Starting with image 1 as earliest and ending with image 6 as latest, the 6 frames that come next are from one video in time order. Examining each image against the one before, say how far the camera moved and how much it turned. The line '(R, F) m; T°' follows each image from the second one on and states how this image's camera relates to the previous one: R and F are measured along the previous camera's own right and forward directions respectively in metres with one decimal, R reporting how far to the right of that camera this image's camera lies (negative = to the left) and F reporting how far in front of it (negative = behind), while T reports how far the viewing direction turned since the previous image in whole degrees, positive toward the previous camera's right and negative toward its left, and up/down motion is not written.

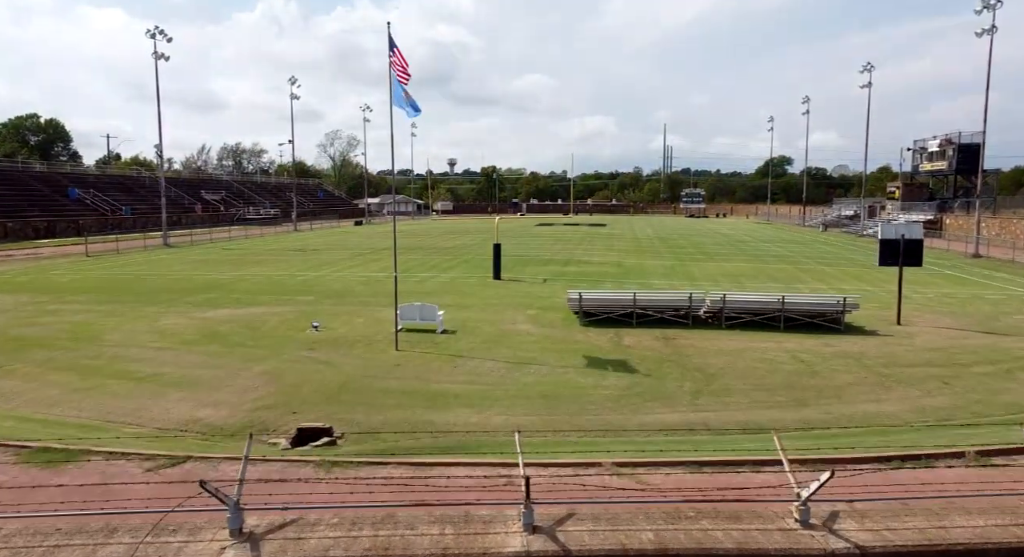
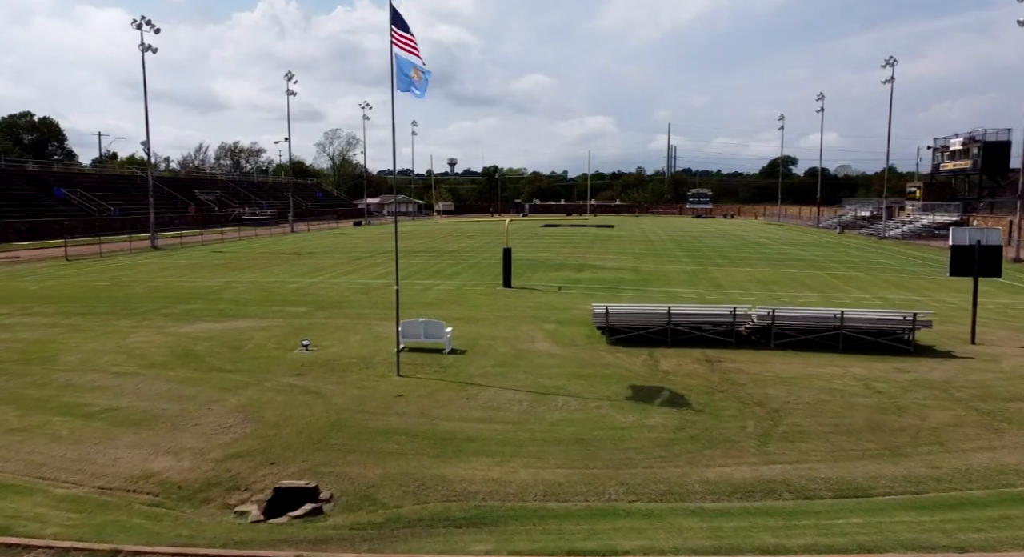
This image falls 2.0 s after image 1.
(-0.4, +2.0) m; 0°
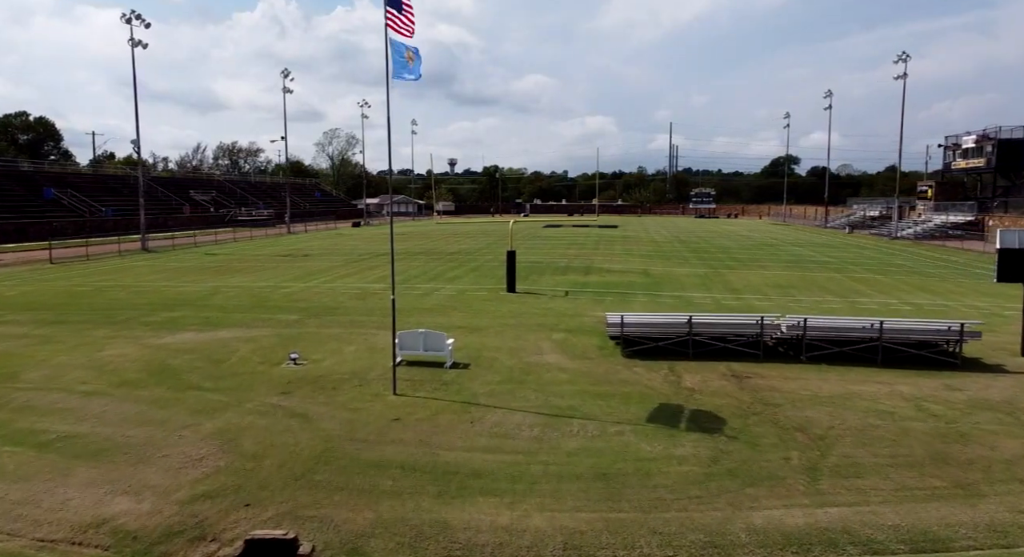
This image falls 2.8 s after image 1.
(-0.1, +1.2) m; 0°
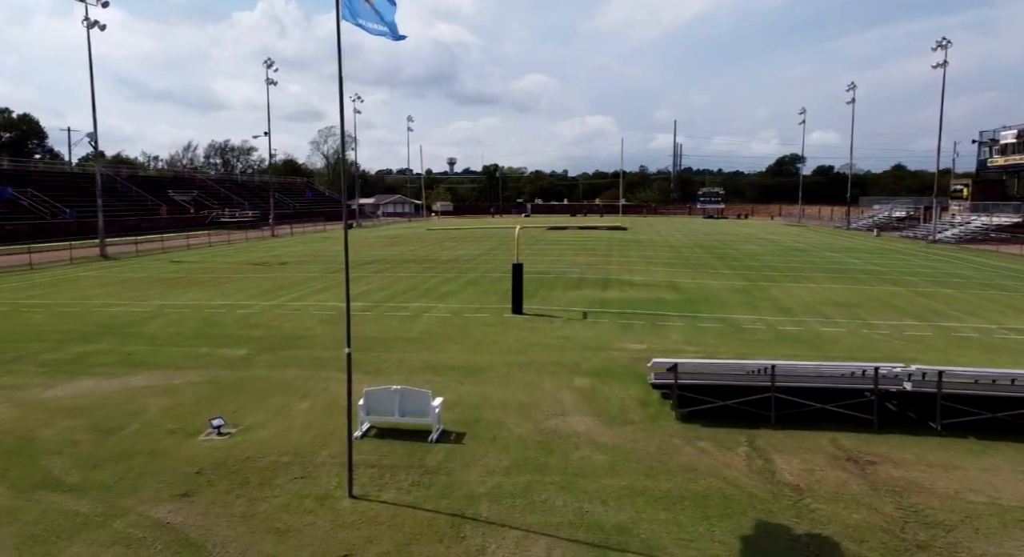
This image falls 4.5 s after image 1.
(-0.2, +3.8) m; 0°
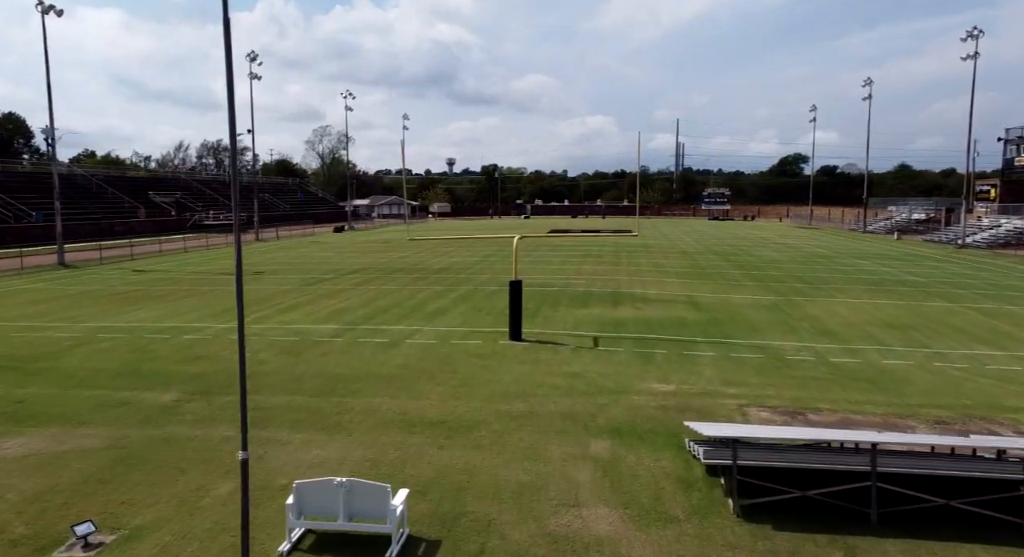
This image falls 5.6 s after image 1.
(+0.1, +2.8) m; 0°
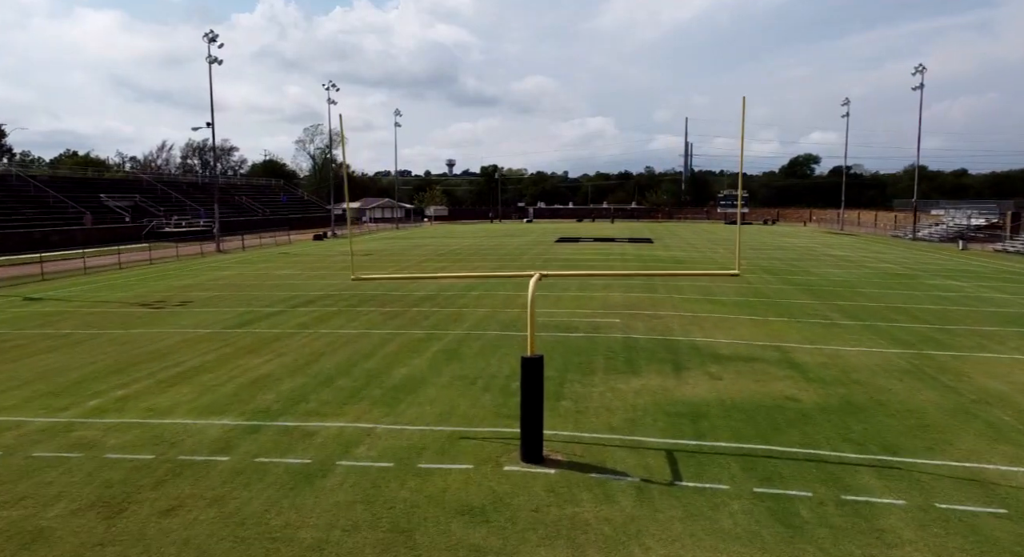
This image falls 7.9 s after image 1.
(-0.2, +6.5) m; 0°
